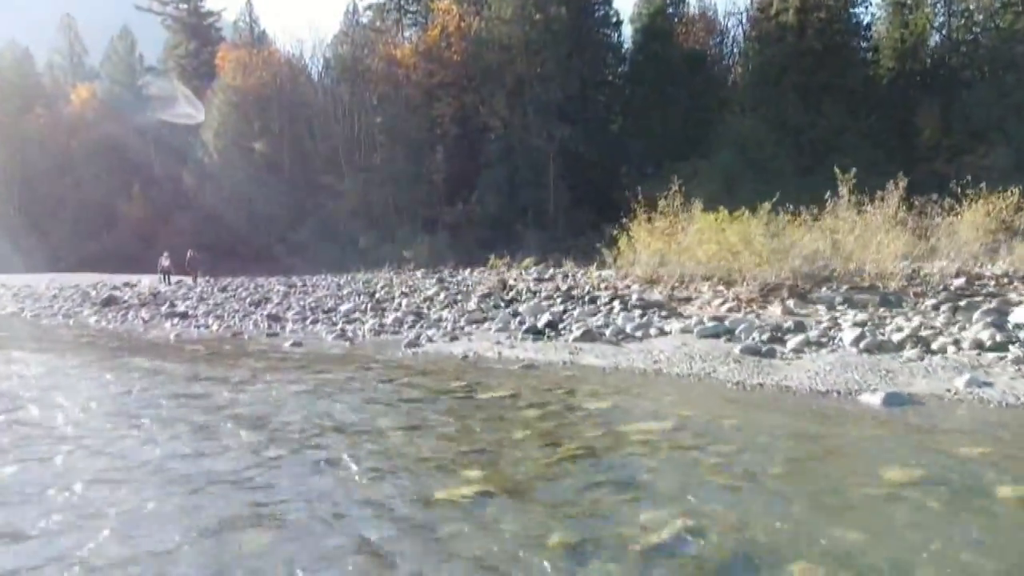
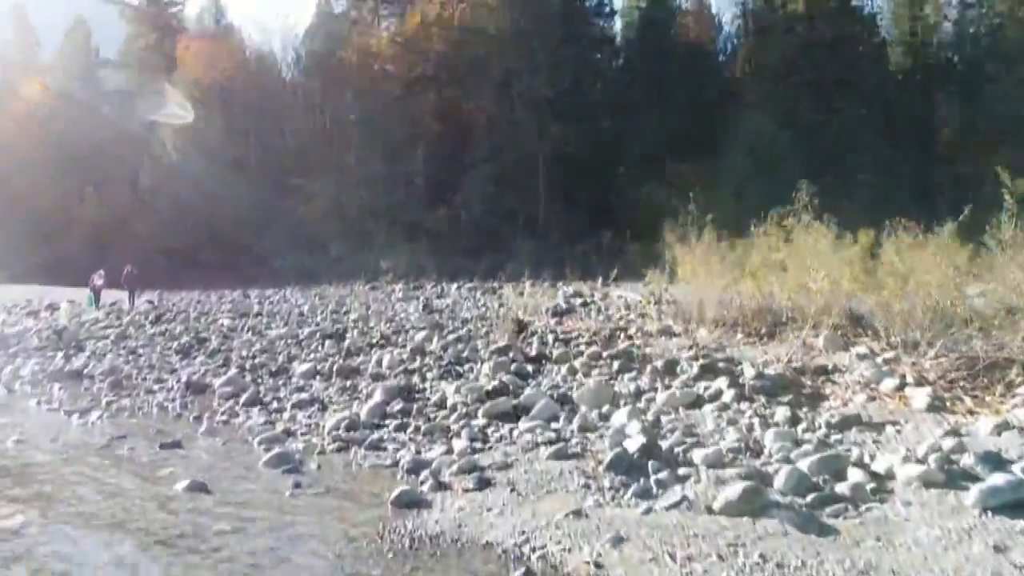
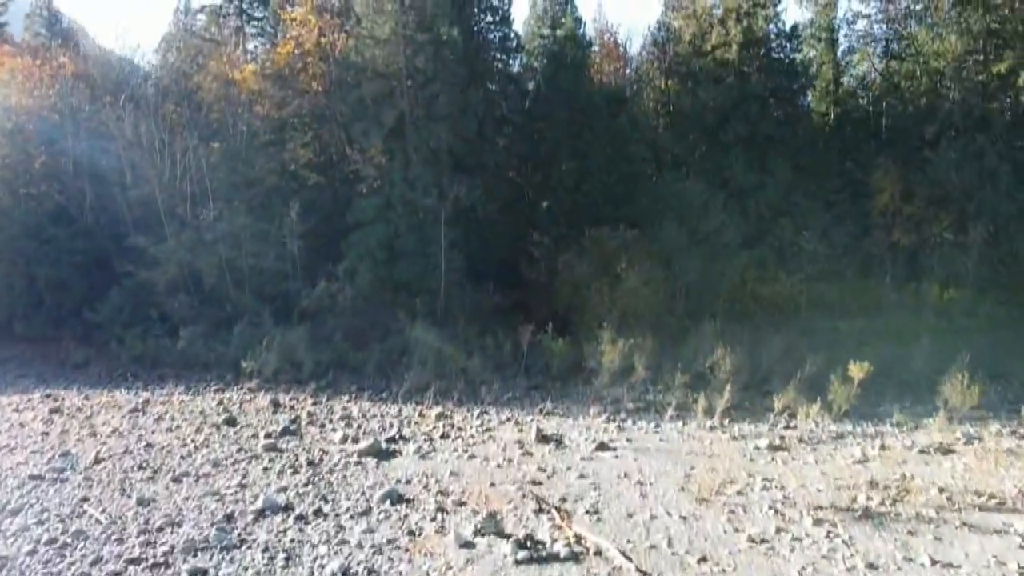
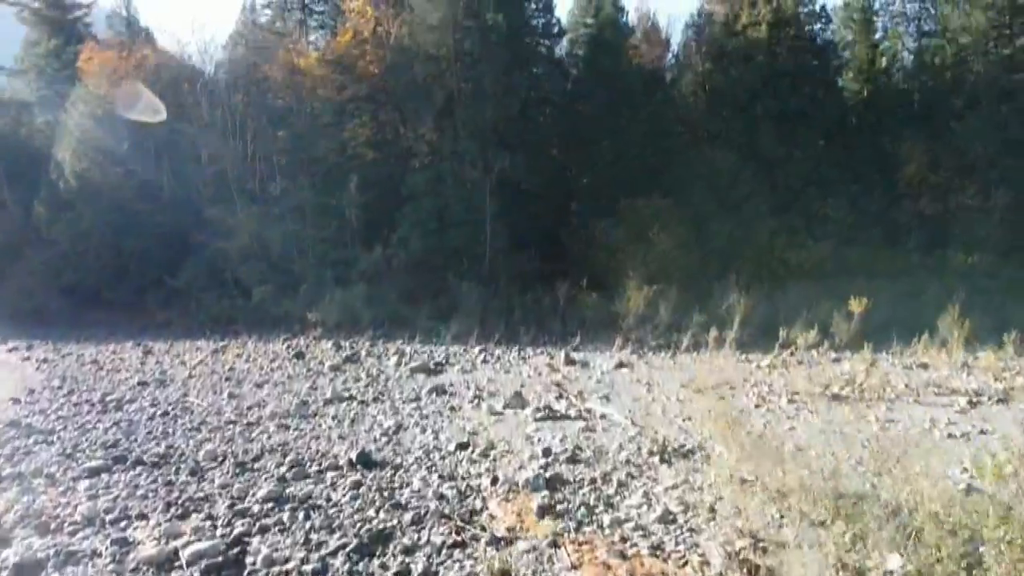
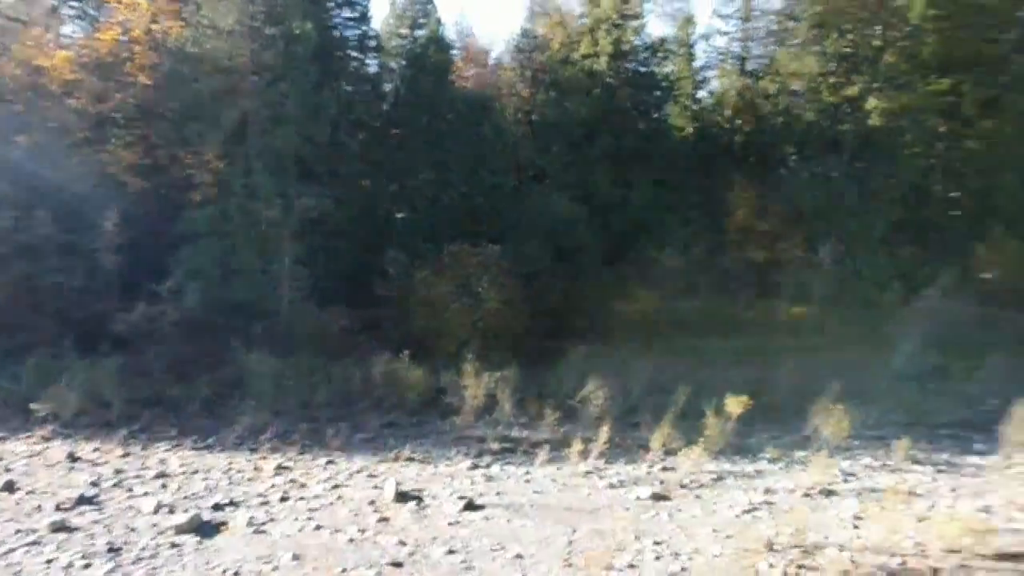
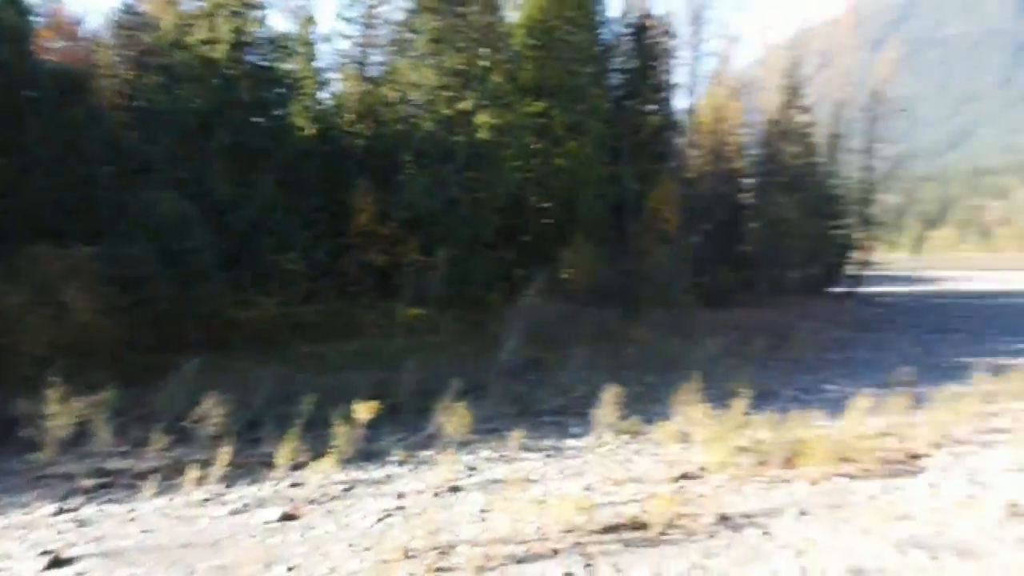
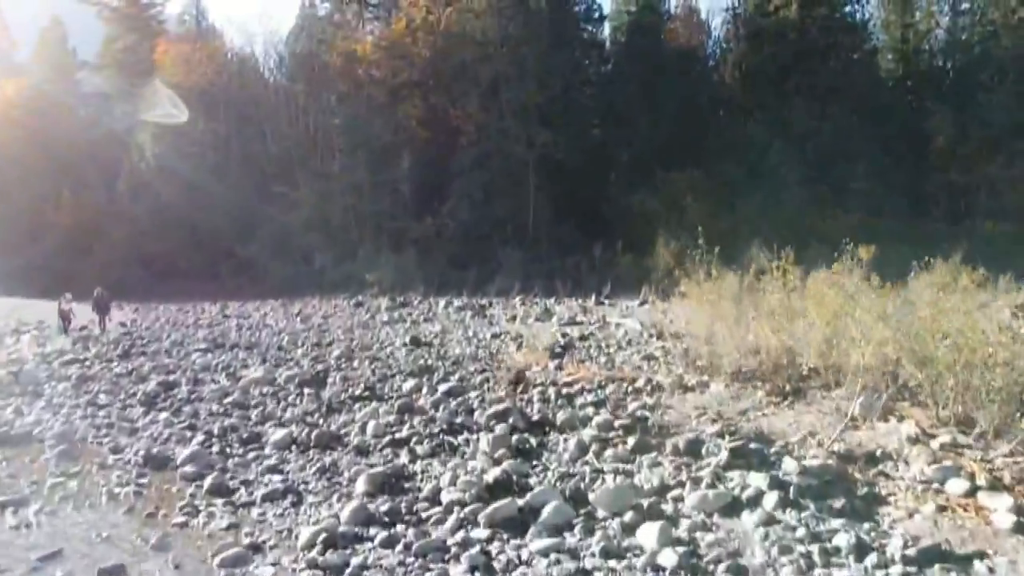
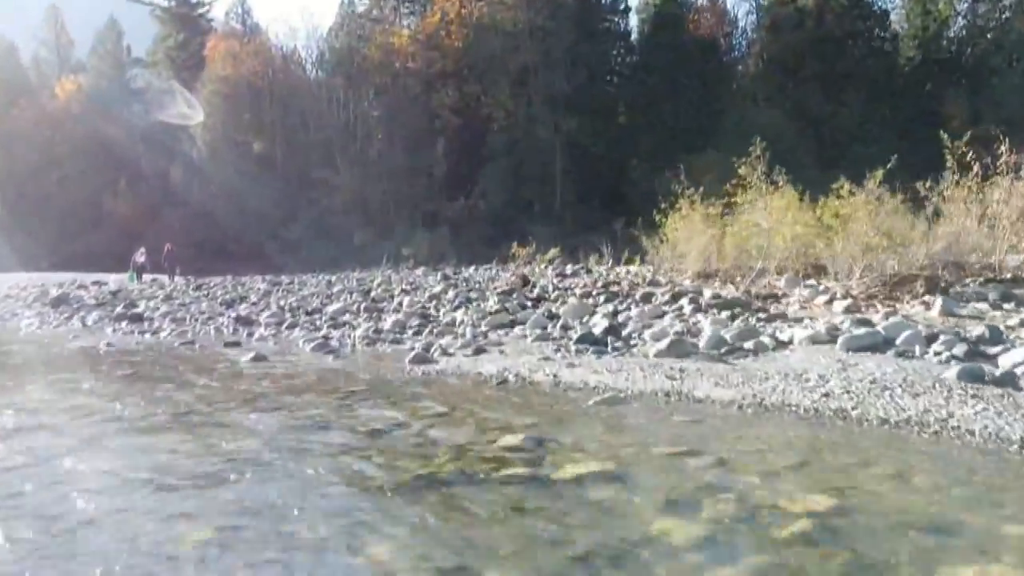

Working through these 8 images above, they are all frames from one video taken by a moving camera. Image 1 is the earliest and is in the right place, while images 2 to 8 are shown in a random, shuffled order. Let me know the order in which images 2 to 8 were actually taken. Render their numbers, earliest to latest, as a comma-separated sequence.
8, 2, 7, 4, 3, 5, 6
